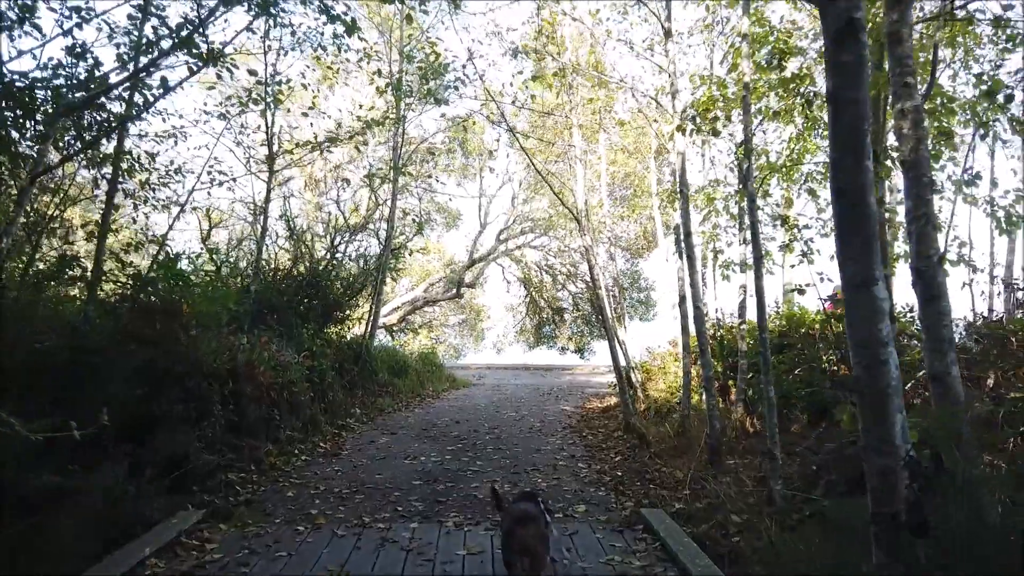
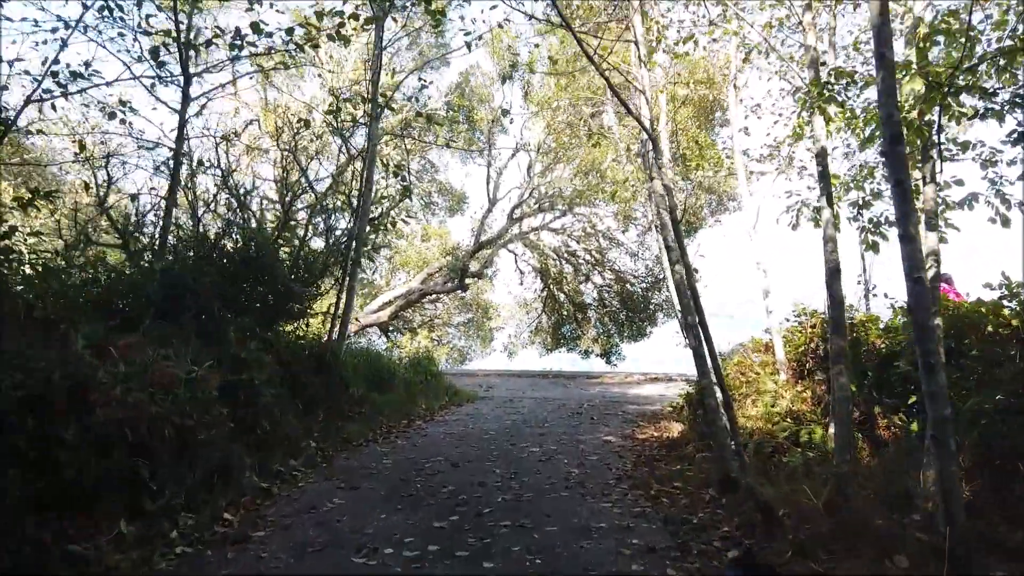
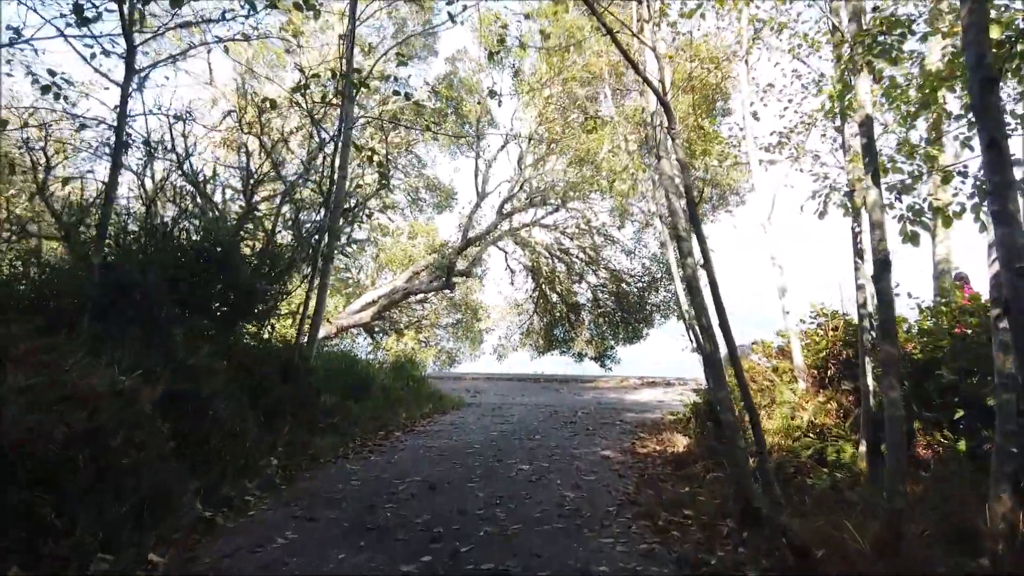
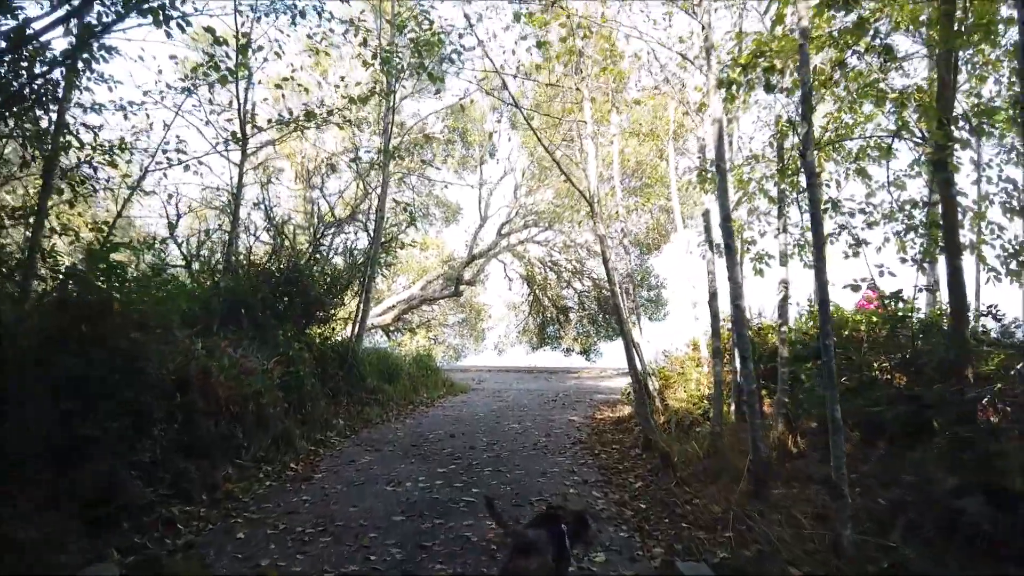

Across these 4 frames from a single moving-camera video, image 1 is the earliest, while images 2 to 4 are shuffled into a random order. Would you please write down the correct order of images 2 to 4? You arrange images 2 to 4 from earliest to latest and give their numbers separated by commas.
4, 2, 3
